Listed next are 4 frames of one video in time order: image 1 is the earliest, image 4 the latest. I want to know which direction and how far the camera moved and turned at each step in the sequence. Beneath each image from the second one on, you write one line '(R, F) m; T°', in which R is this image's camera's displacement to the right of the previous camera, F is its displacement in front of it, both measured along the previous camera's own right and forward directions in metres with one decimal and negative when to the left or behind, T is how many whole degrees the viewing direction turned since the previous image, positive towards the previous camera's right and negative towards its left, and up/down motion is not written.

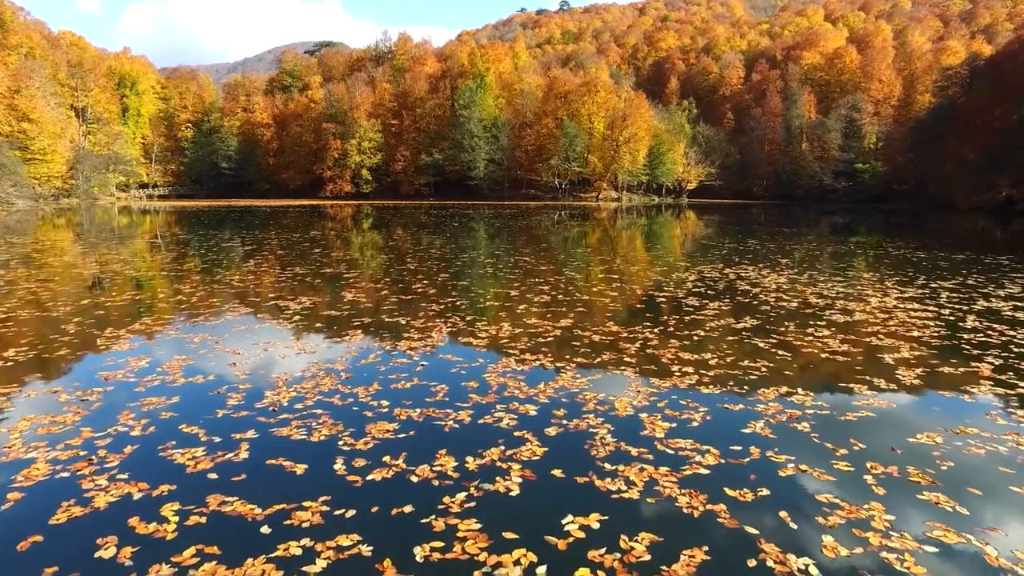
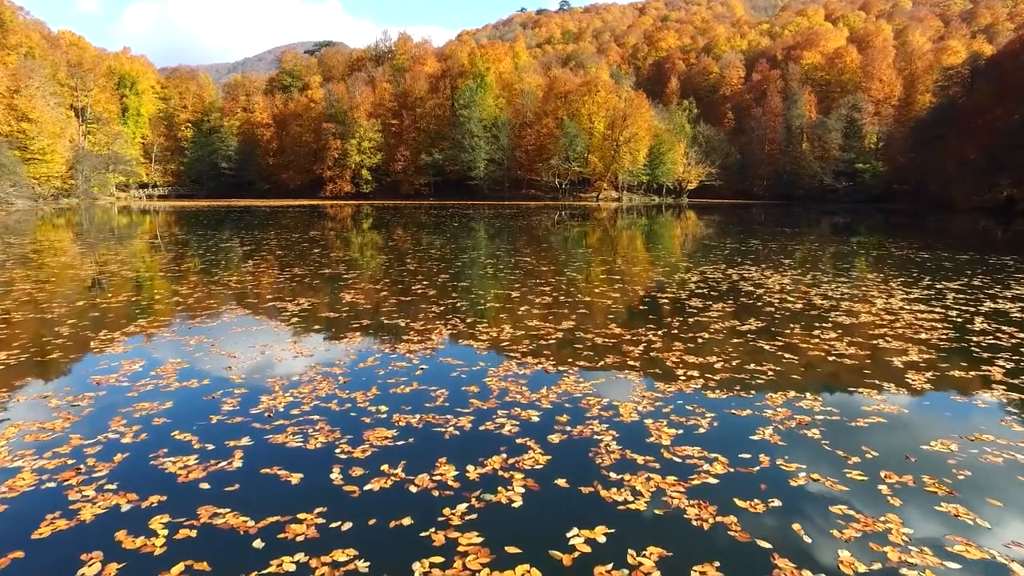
(0.0, +0.2) m; 0°
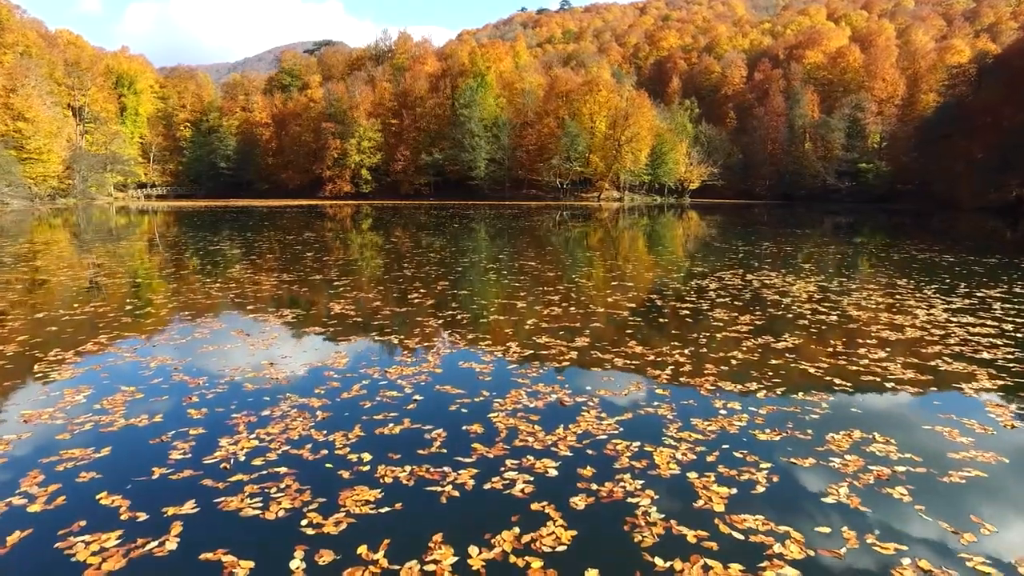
(-0.1, +1.4) m; 0°
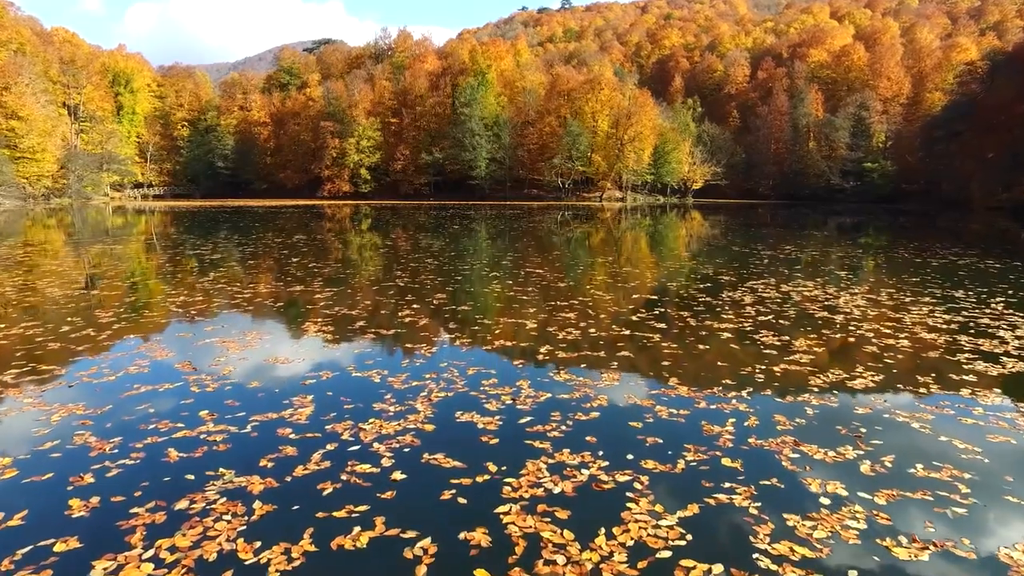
(-0.2, +2.3) m; 0°
